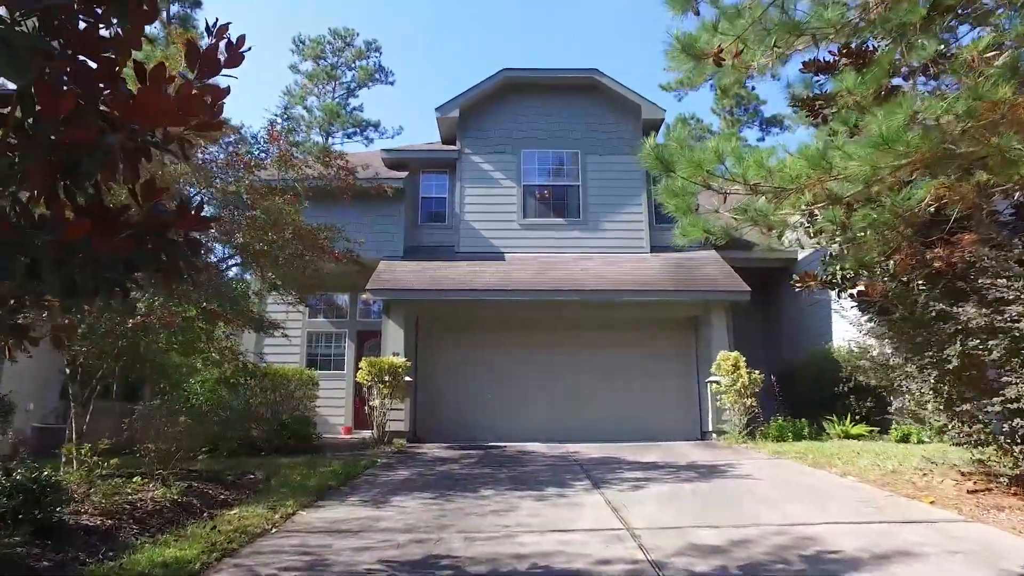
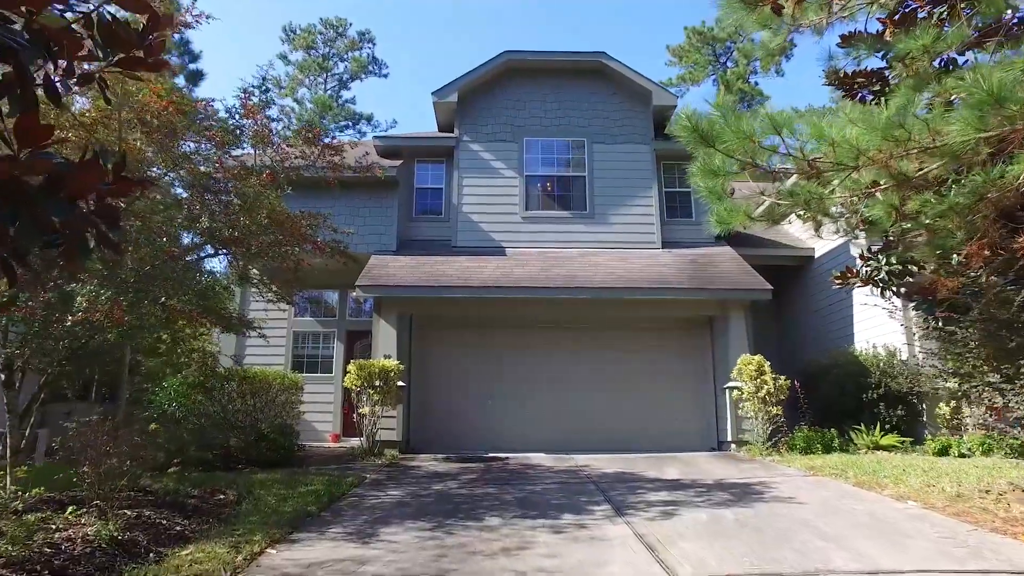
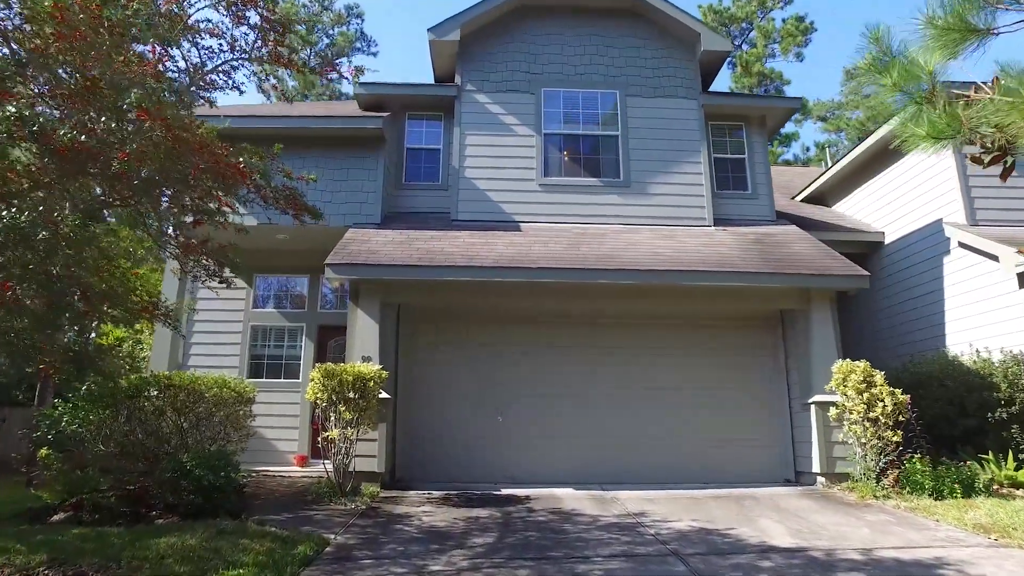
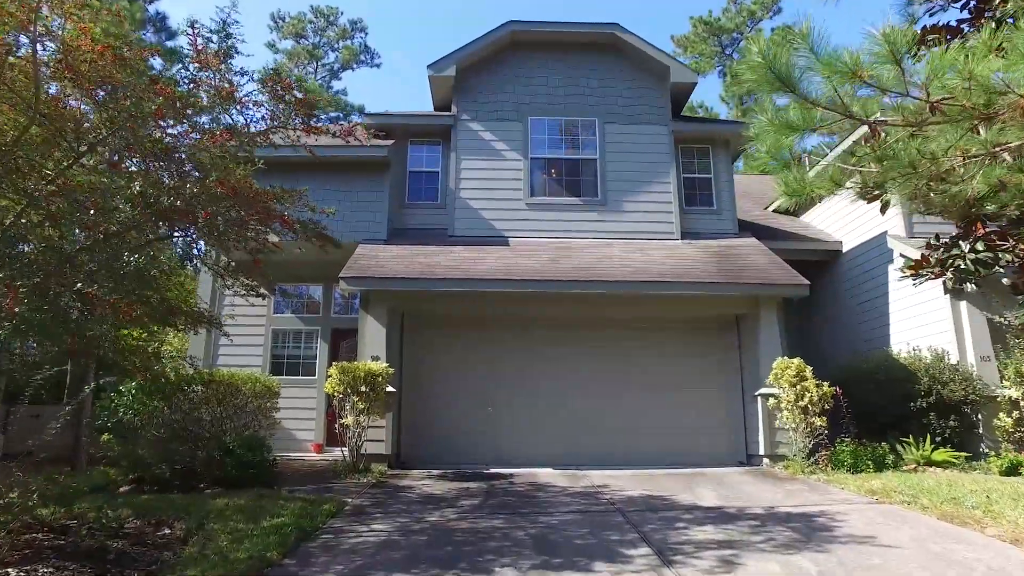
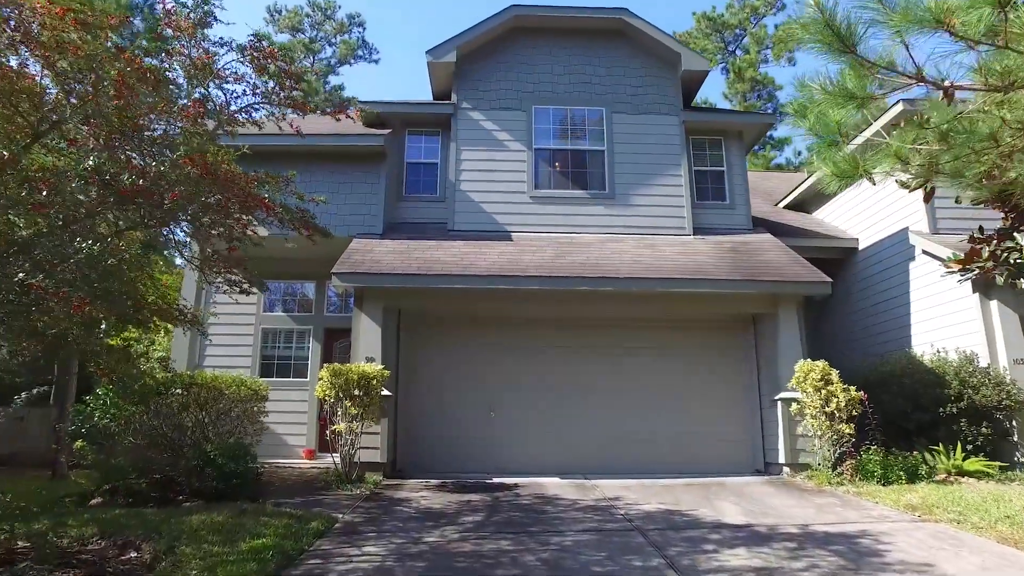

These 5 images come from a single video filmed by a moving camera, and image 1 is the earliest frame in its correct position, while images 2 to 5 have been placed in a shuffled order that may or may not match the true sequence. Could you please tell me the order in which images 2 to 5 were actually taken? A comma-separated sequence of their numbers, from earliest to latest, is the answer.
2, 4, 5, 3
